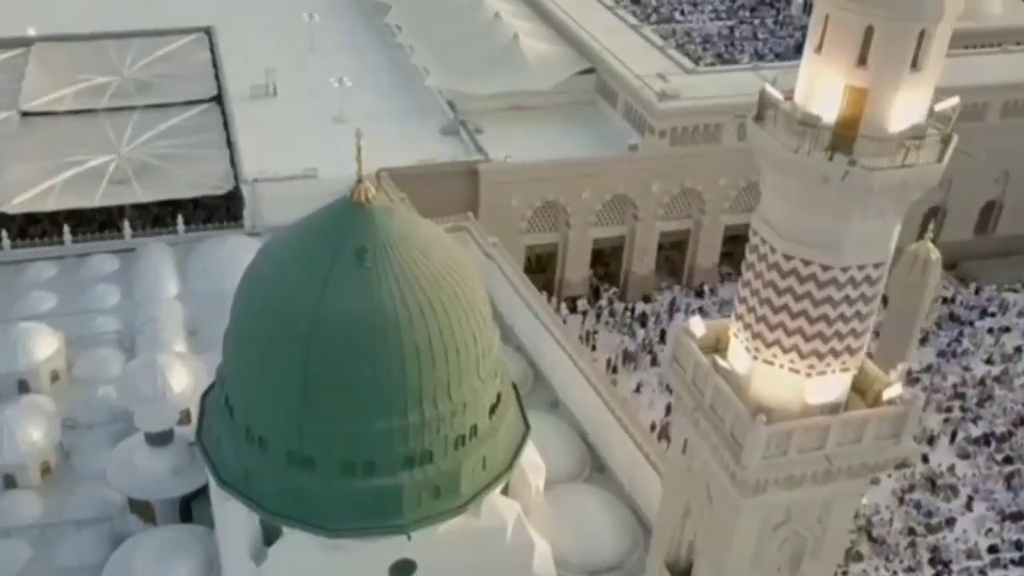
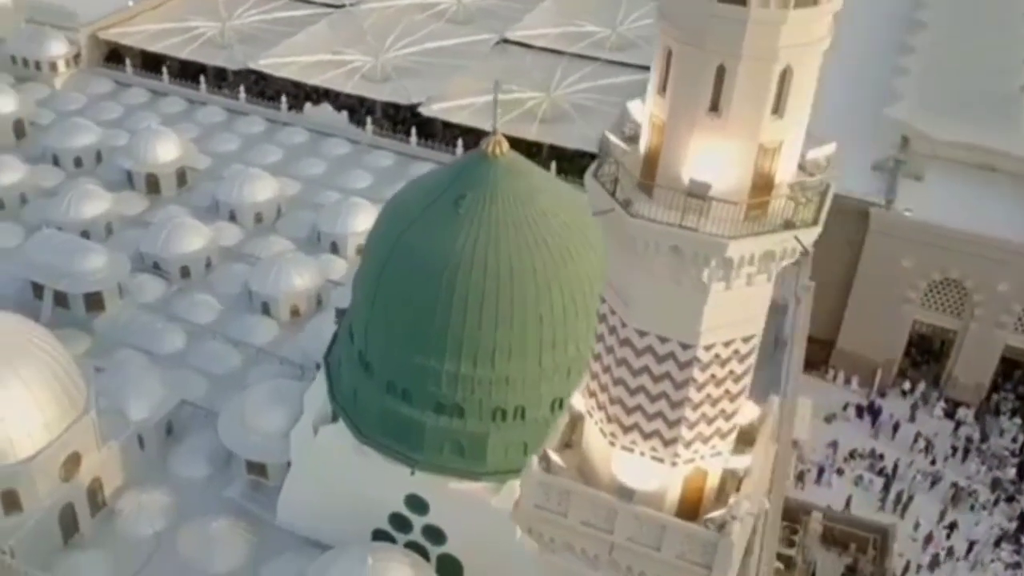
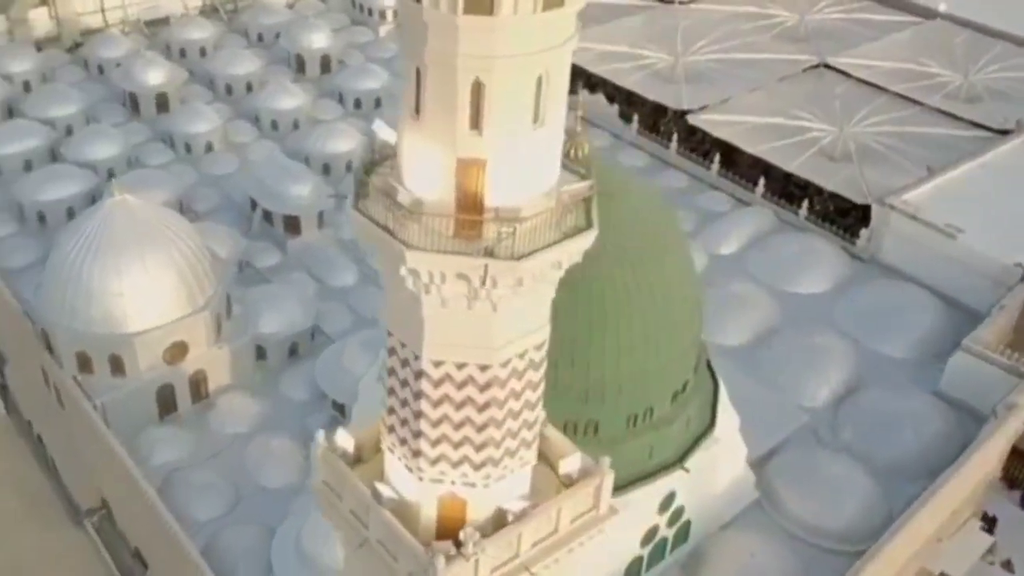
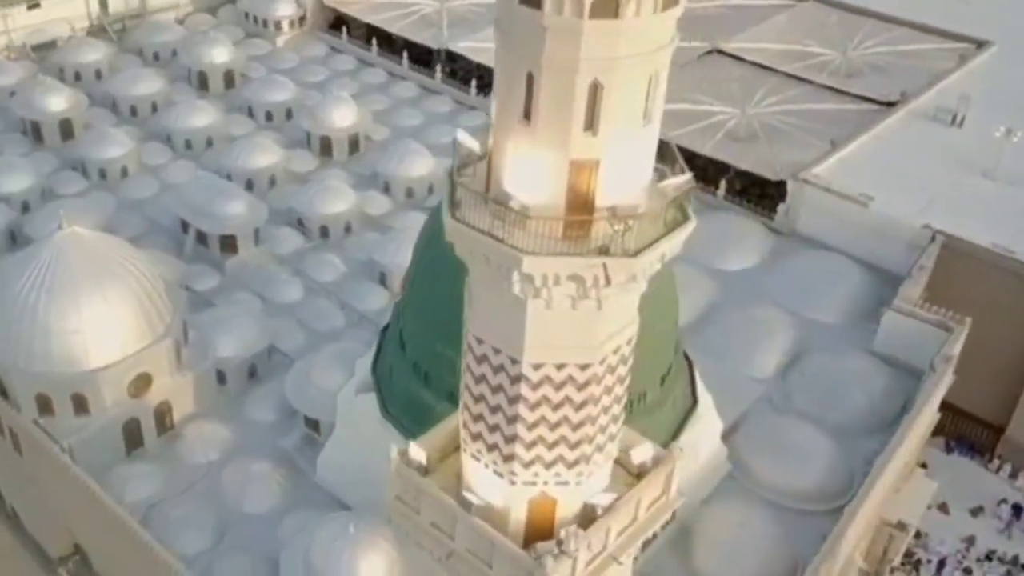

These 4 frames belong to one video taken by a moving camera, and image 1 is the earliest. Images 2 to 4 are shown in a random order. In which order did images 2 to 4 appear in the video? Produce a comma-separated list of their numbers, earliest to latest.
2, 4, 3
